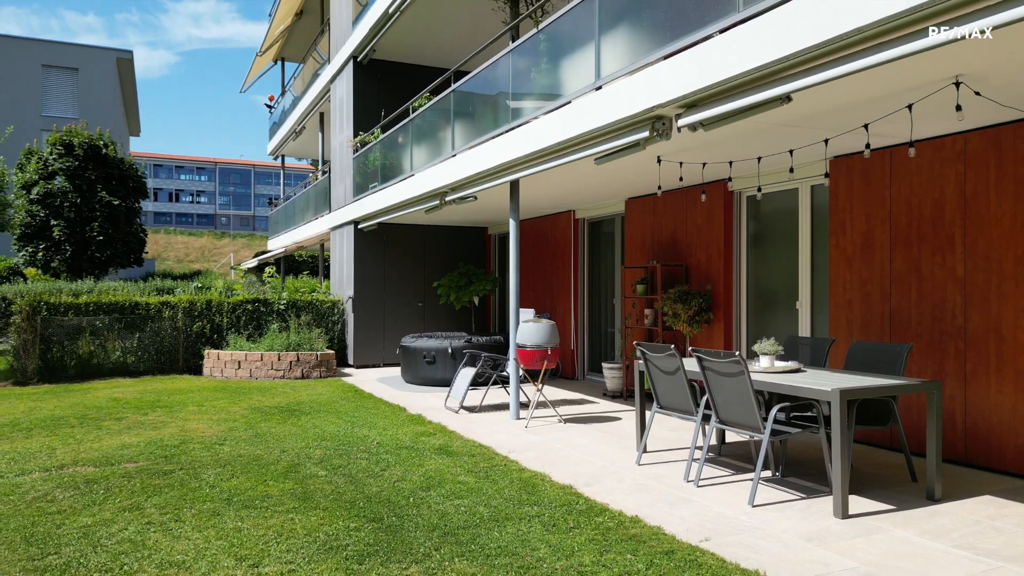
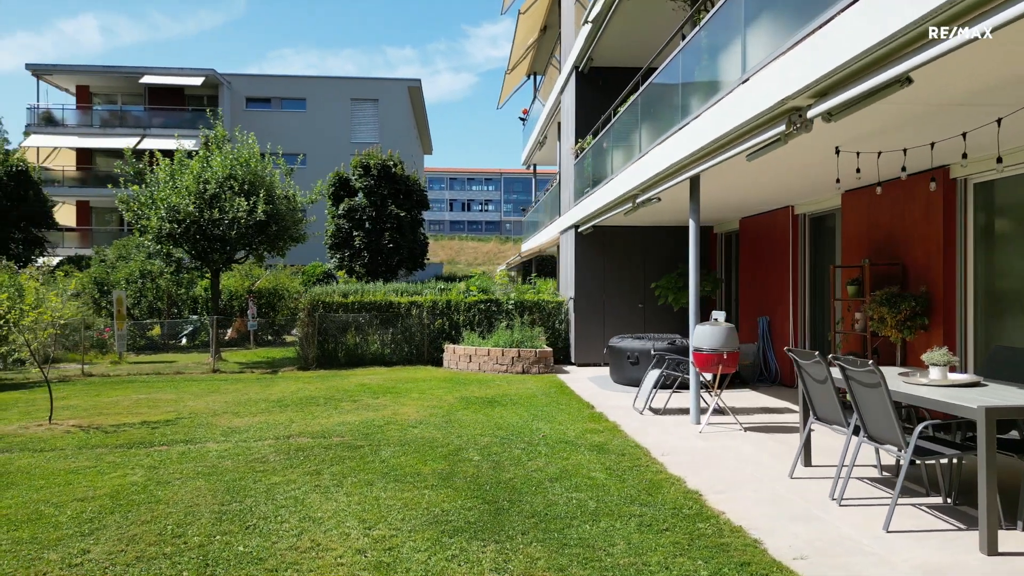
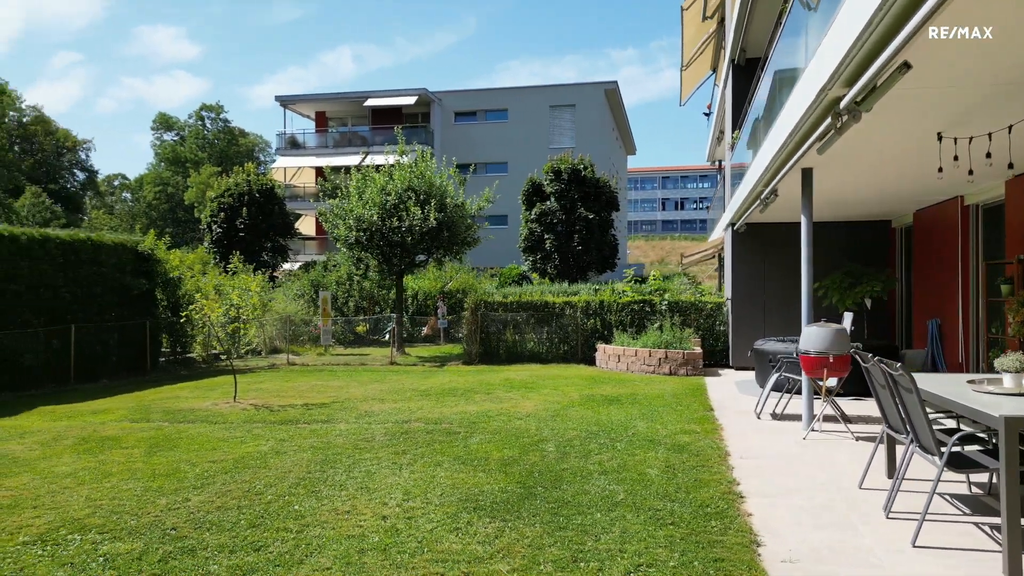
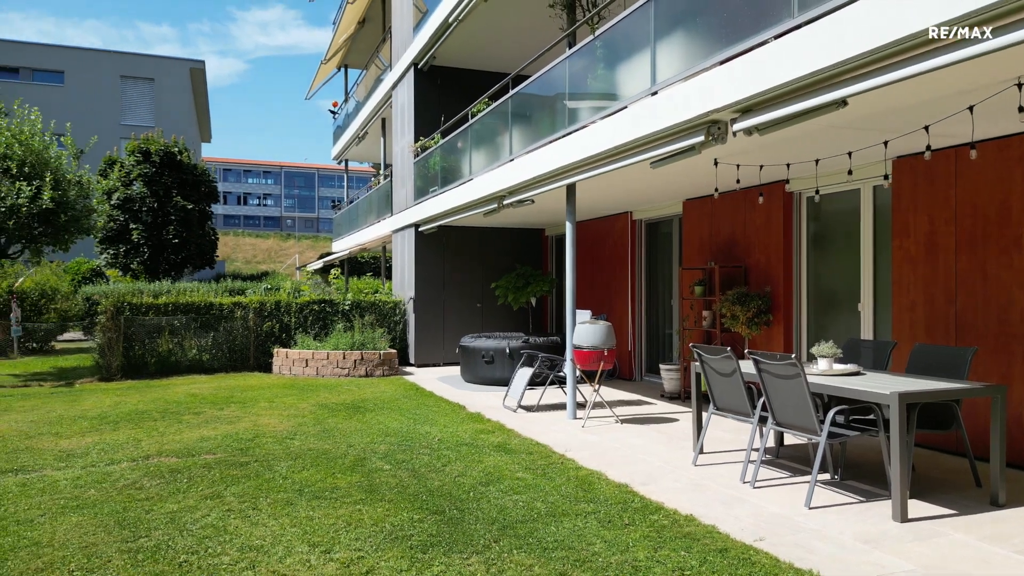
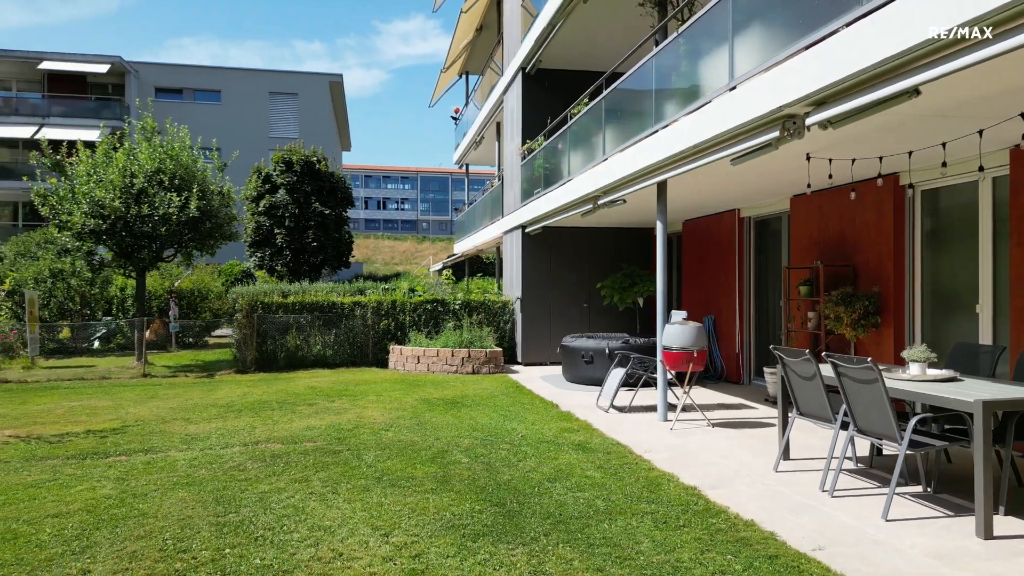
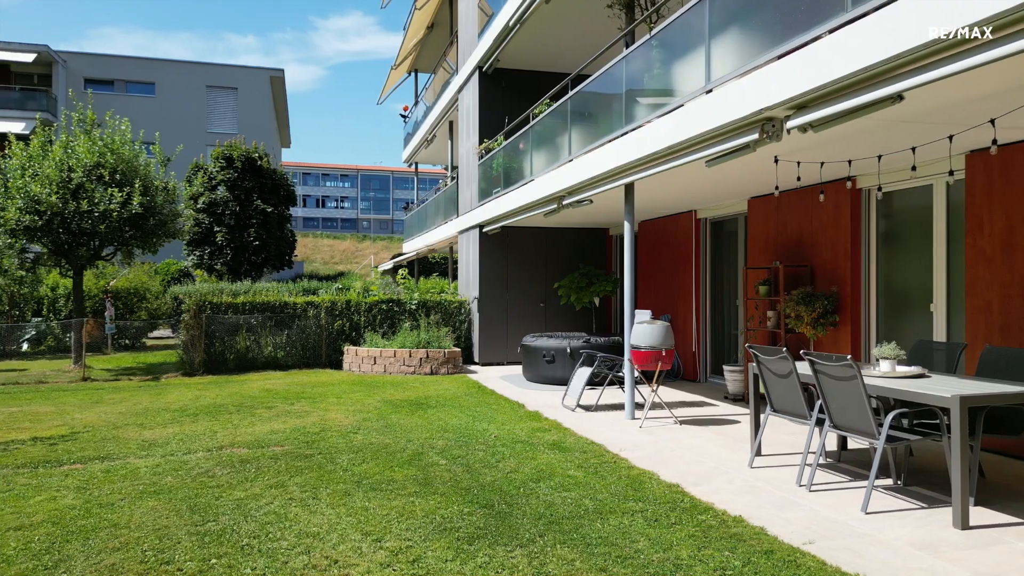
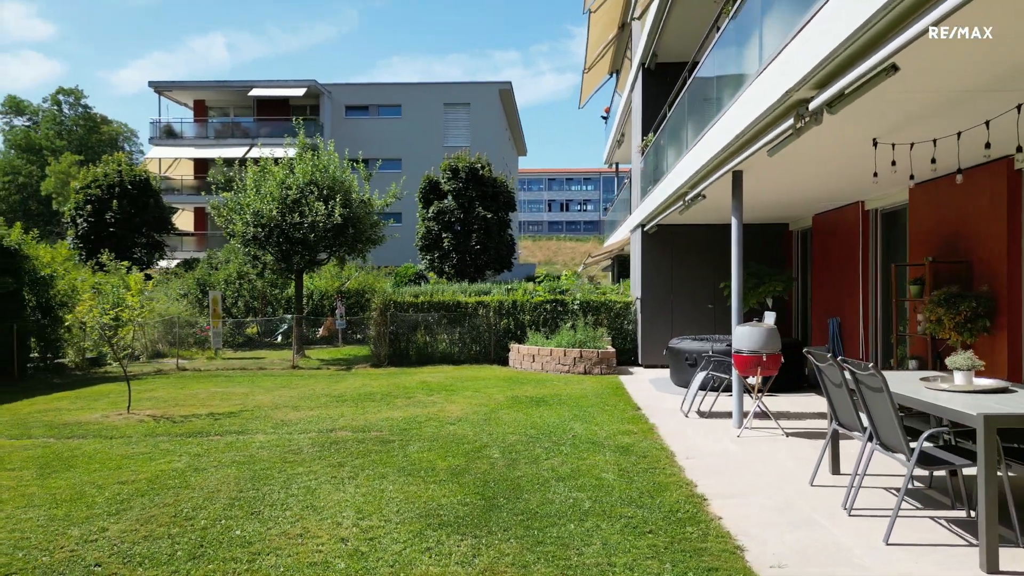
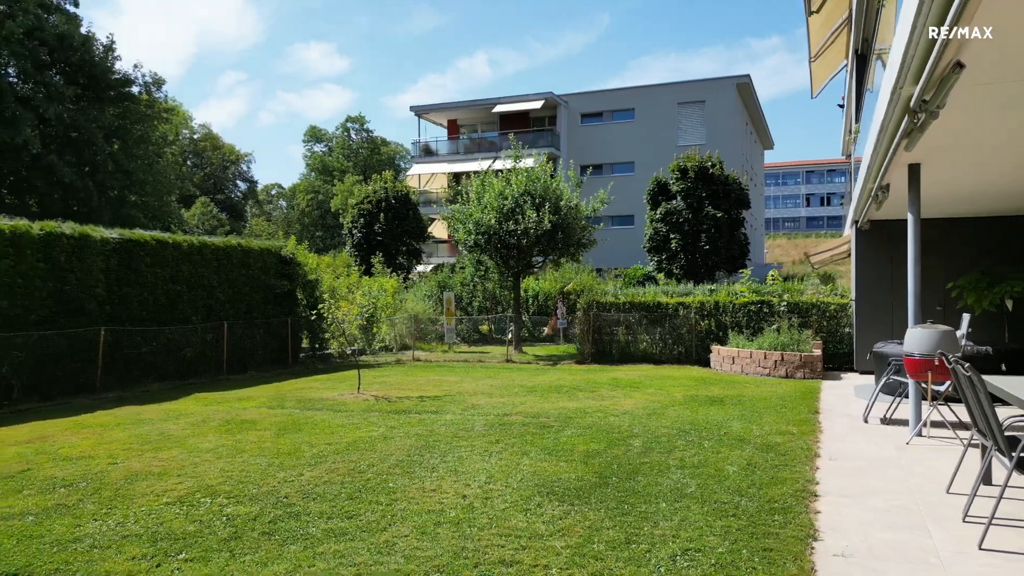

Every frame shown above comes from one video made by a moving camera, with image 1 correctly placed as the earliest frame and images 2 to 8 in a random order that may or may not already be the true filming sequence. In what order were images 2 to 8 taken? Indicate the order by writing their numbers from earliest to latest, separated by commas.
4, 6, 5, 2, 7, 3, 8
